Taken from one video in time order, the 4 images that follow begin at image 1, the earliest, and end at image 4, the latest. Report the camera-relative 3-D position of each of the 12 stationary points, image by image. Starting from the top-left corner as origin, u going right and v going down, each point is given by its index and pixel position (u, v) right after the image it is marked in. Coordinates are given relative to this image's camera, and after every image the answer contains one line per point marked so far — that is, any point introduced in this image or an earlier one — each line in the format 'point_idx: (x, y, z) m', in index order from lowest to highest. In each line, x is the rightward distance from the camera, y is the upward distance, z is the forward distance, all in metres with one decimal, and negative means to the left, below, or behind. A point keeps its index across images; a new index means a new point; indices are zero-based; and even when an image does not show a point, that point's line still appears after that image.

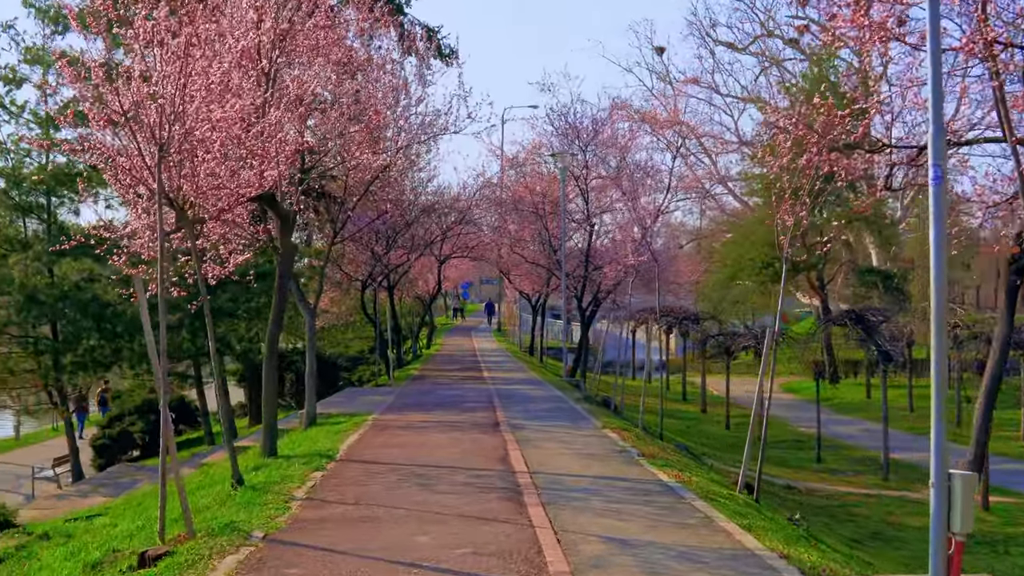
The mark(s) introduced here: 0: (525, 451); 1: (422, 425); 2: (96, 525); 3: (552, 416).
0: (+0.1, -1.8, +10.8) m
1: (-1.2, -1.9, +13.5) m
2: (-4.5, -2.6, +10.9) m
3: (+0.6, -1.8, +14.5) m
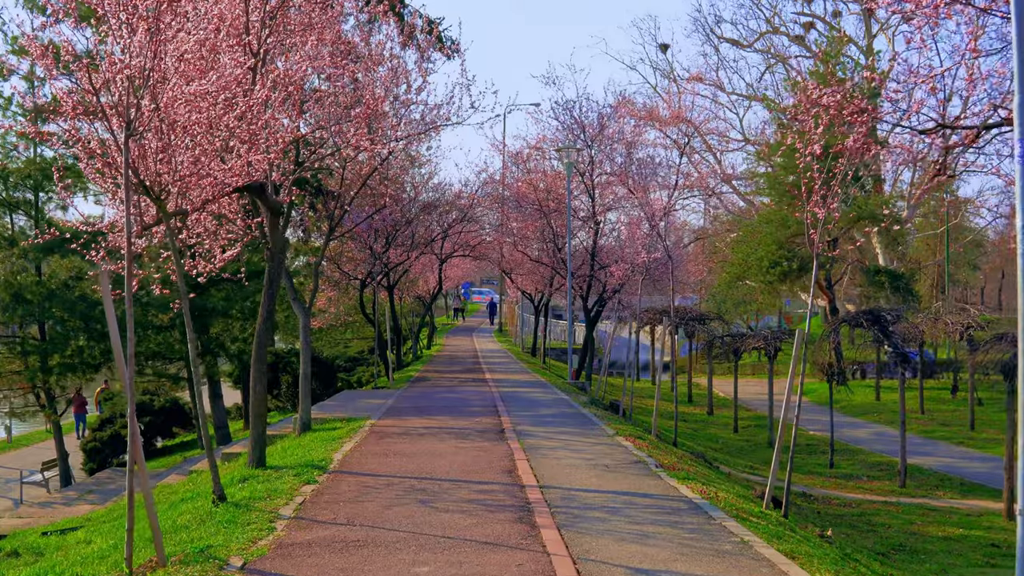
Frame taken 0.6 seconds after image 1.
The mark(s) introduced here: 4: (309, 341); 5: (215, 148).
0: (+0.2, -1.7, +10.0) m
1: (-1.2, -1.8, +12.7) m
2: (-4.5, -2.5, +10.1) m
3: (+0.7, -1.8, +13.7) m
4: (-3.0, -0.7, +14.7) m
5: (-3.0, +1.4, +10.3) m
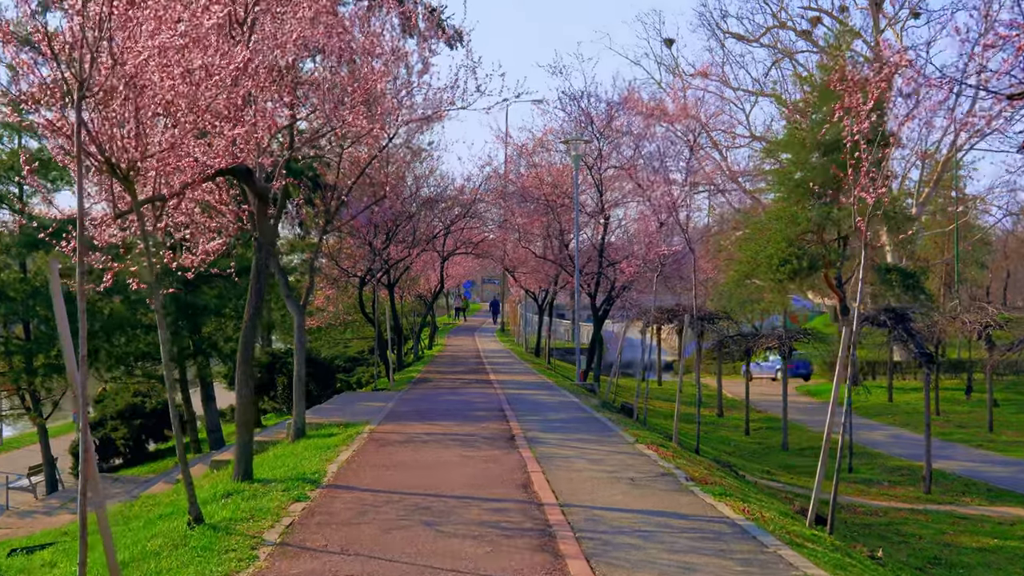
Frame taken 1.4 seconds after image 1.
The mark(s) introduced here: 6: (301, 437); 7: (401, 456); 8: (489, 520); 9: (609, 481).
0: (+0.3, -1.7, +9.0) m
1: (-1.0, -1.8, +11.7) m
2: (-4.3, -2.5, +9.1) m
3: (+0.8, -1.8, +12.7) m
4: (-2.9, -0.6, +13.7) m
5: (-2.9, +1.5, +9.3) m
6: (-2.8, -2.0, +13.2) m
7: (-1.2, -1.7, +10.4) m
8: (-0.2, -1.6, +7.0) m
9: (+0.8, -1.7, +8.7) m
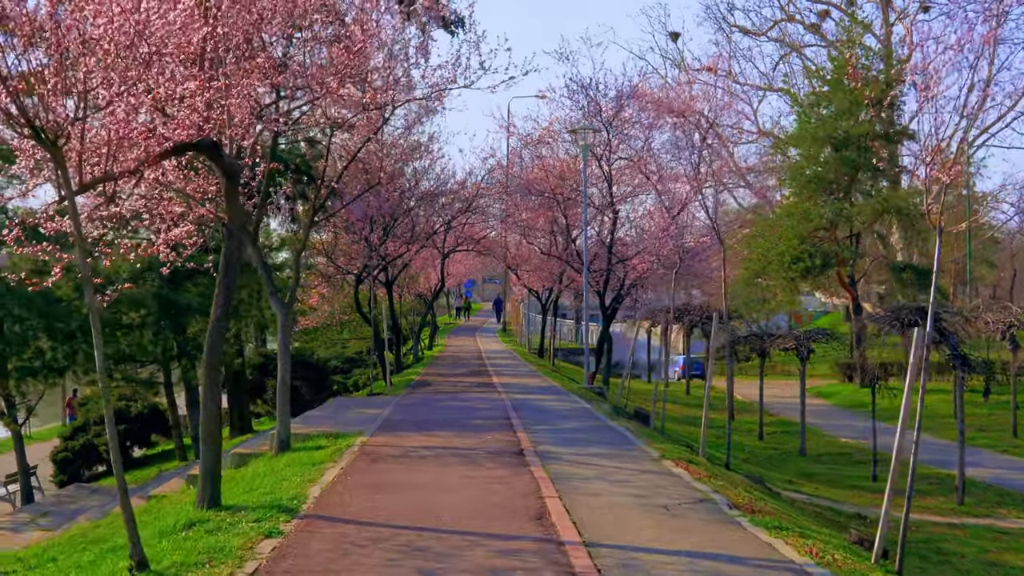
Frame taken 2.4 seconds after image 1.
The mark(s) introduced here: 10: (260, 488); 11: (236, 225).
0: (+0.4, -1.6, +7.7) m
1: (-0.9, -1.7, +10.4) m
2: (-4.2, -2.4, +7.8) m
3: (+0.9, -1.7, +11.4) m
4: (-2.8, -0.6, +12.4) m
5: (-2.8, +1.5, +8.0) m
6: (-2.7, -1.9, +11.8) m
7: (-1.1, -1.7, +9.1) m
8: (-0.1, -1.6, +5.7) m
9: (+0.9, -1.6, +7.4) m
10: (-2.3, -1.8, +9.0) m
11: (-2.3, +0.5, +8.5) m
